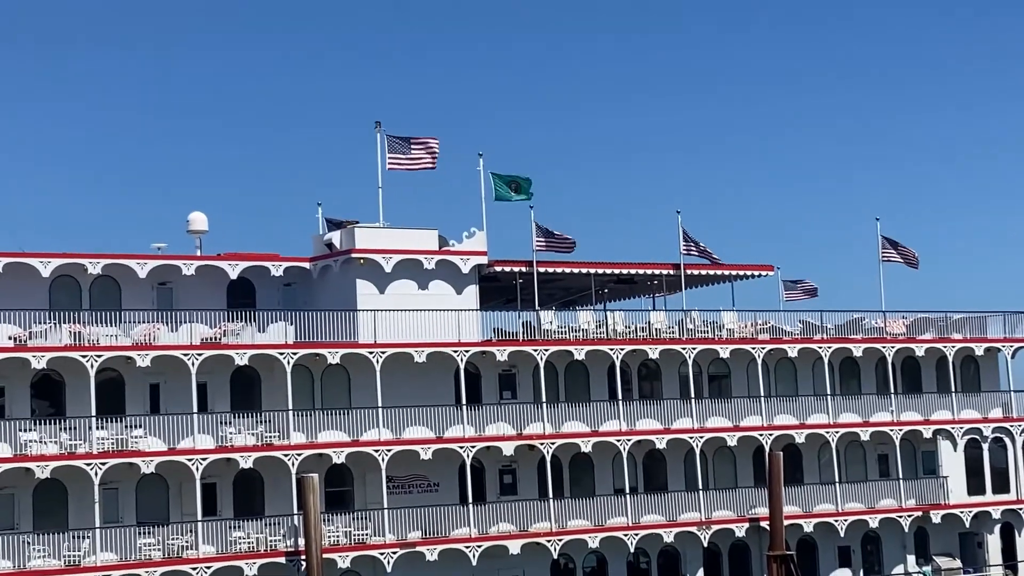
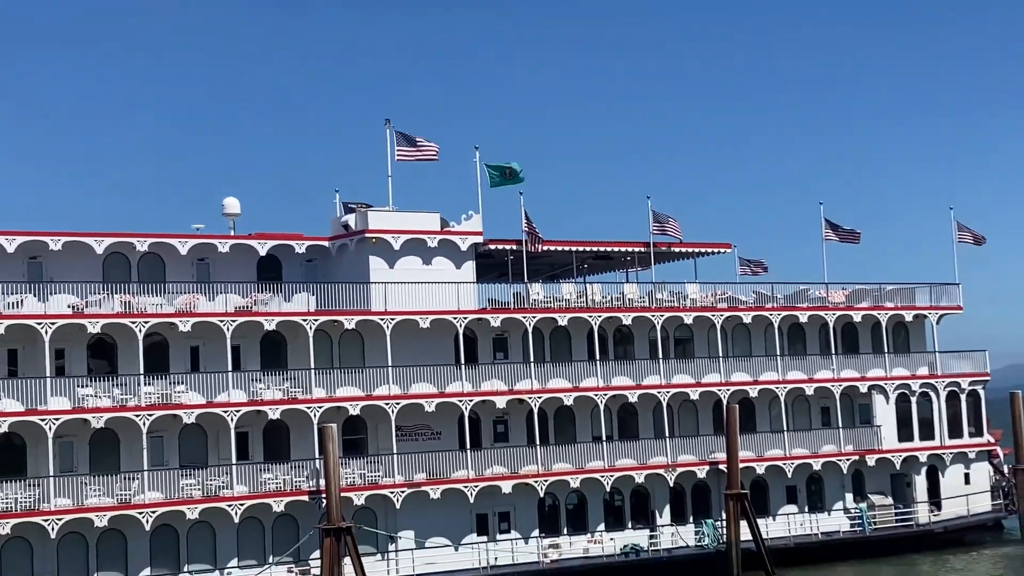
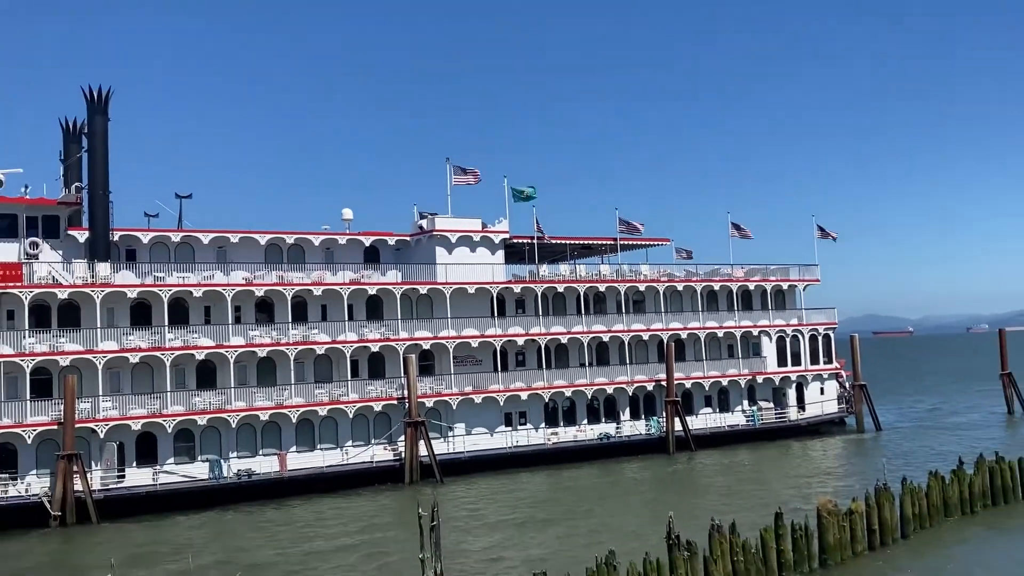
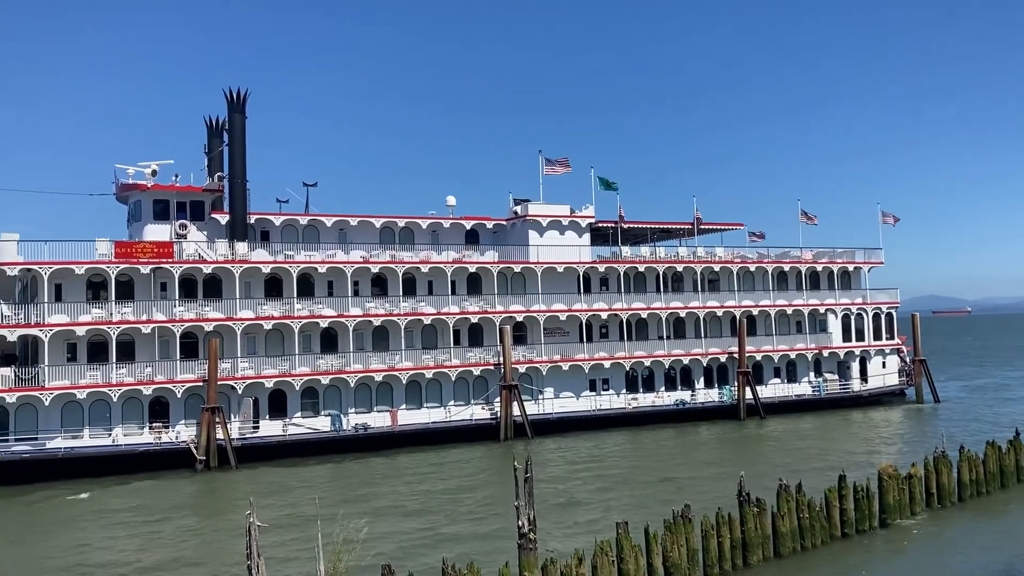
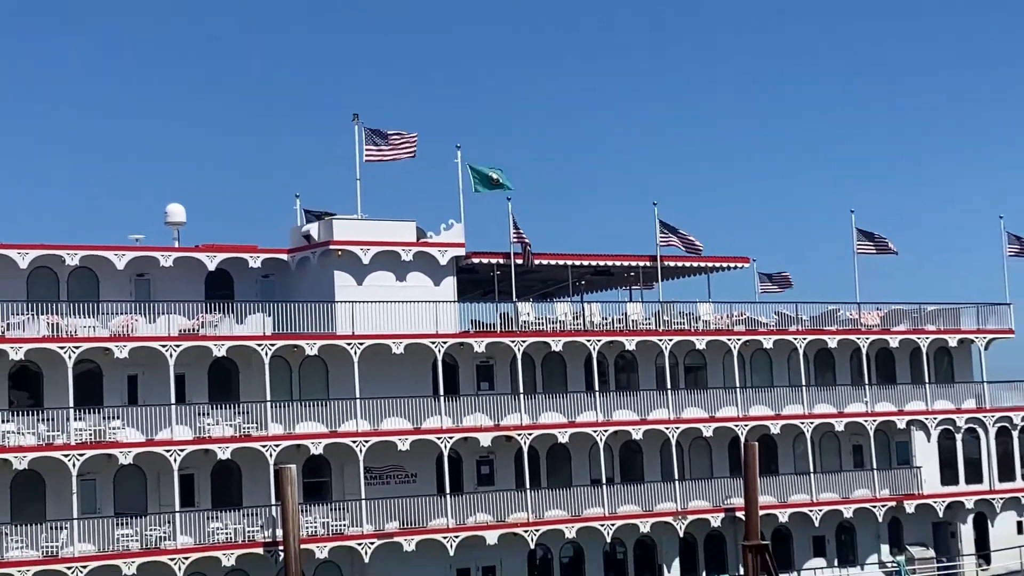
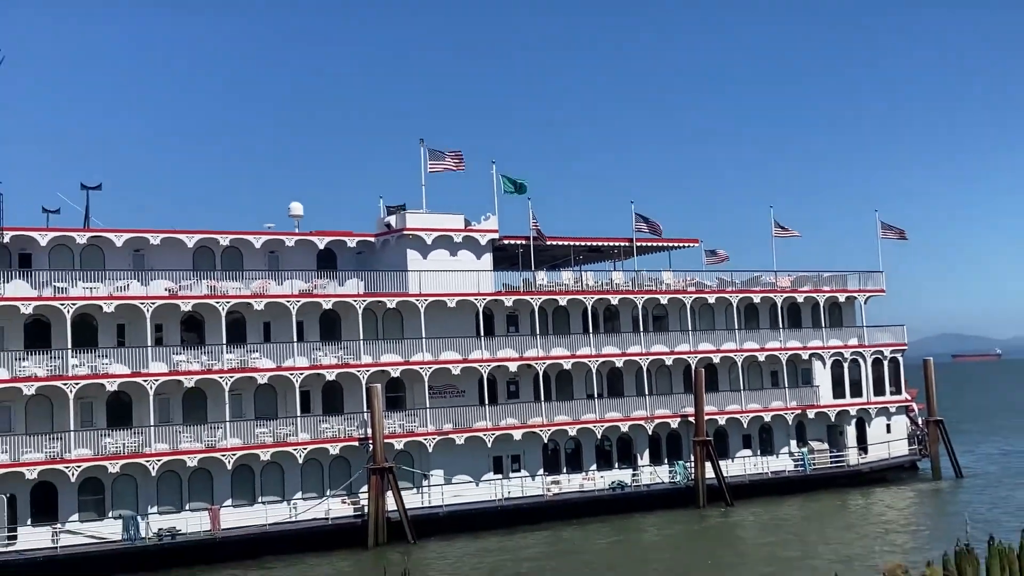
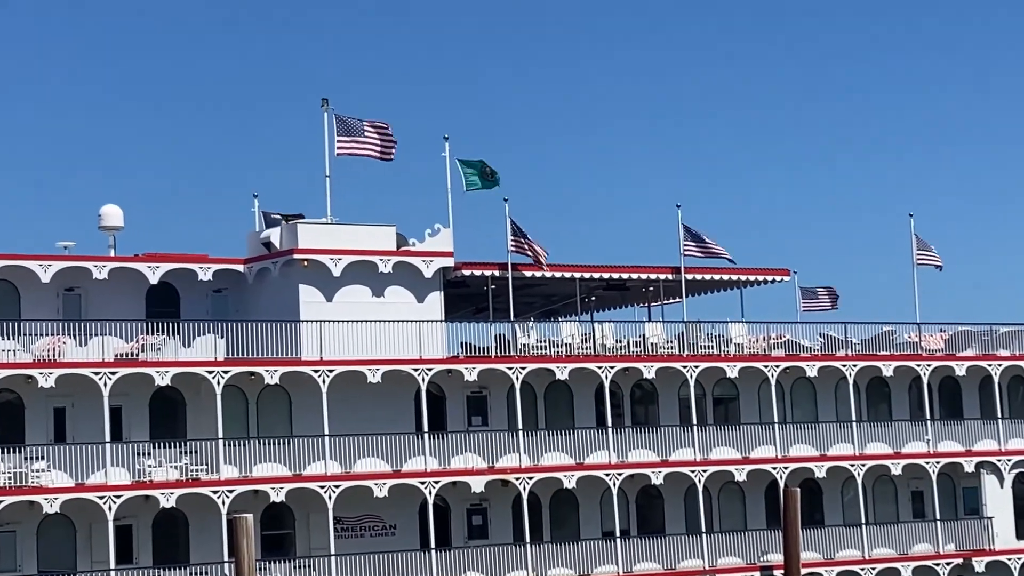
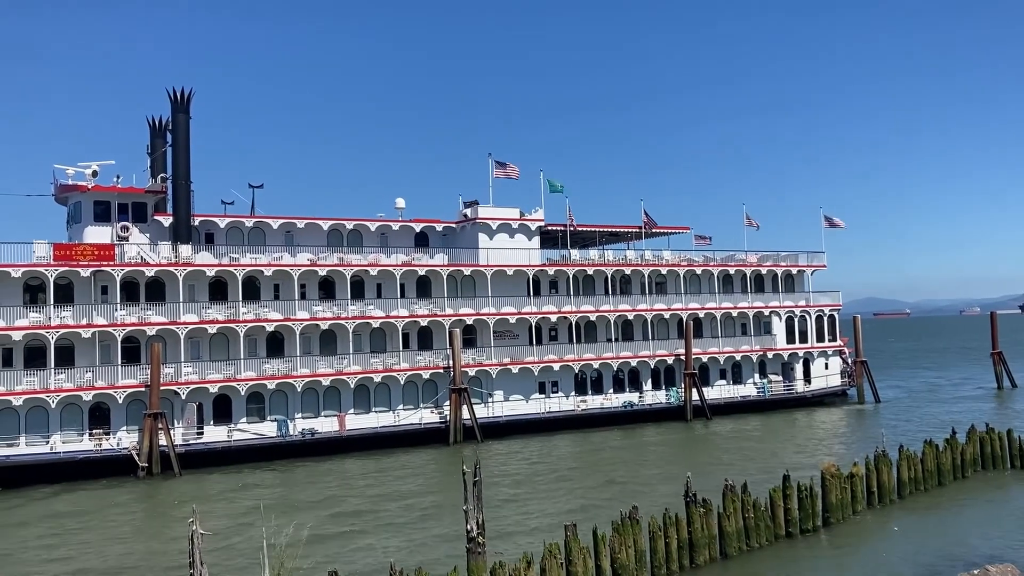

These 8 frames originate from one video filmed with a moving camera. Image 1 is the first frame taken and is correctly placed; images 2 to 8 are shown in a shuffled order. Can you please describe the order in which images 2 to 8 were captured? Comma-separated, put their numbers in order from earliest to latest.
7, 5, 2, 6, 3, 8, 4
